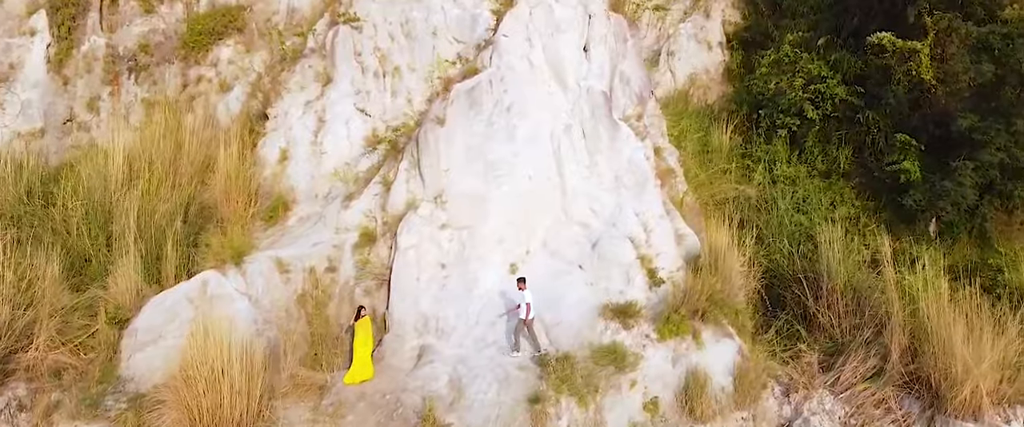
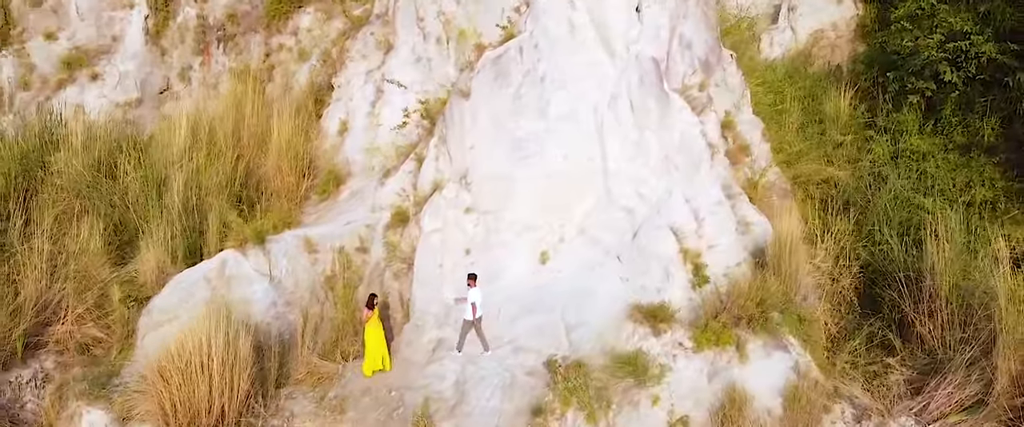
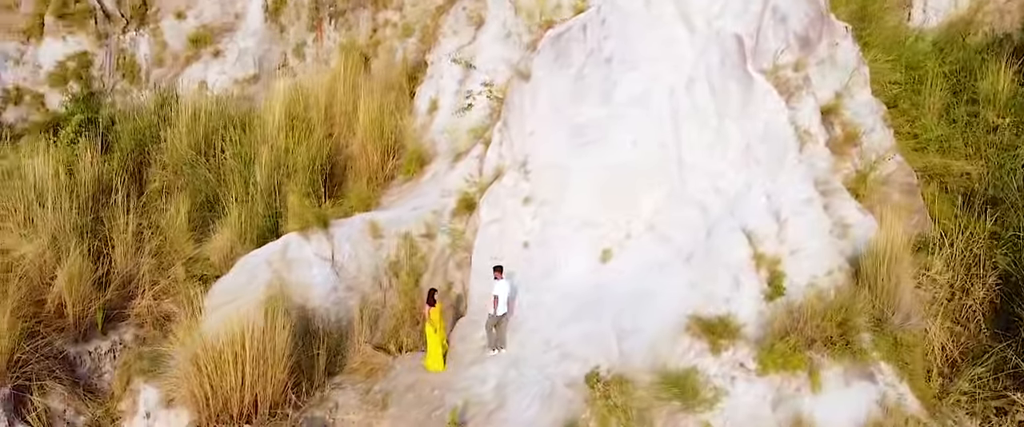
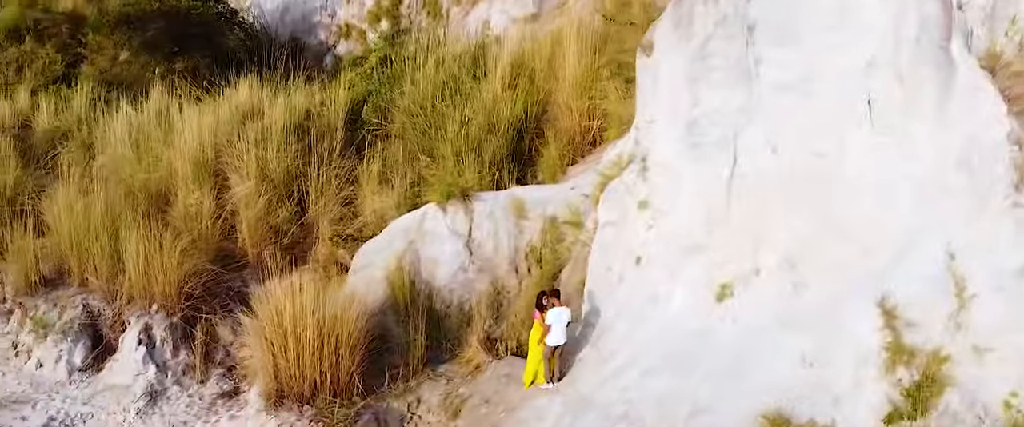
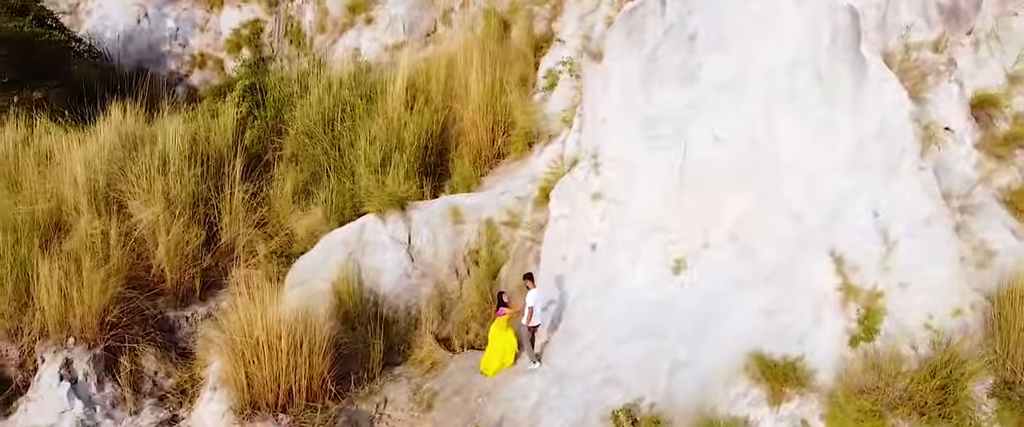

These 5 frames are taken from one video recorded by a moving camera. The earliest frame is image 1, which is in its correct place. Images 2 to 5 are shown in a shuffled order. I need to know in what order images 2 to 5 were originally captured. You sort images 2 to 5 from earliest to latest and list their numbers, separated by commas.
2, 3, 5, 4
